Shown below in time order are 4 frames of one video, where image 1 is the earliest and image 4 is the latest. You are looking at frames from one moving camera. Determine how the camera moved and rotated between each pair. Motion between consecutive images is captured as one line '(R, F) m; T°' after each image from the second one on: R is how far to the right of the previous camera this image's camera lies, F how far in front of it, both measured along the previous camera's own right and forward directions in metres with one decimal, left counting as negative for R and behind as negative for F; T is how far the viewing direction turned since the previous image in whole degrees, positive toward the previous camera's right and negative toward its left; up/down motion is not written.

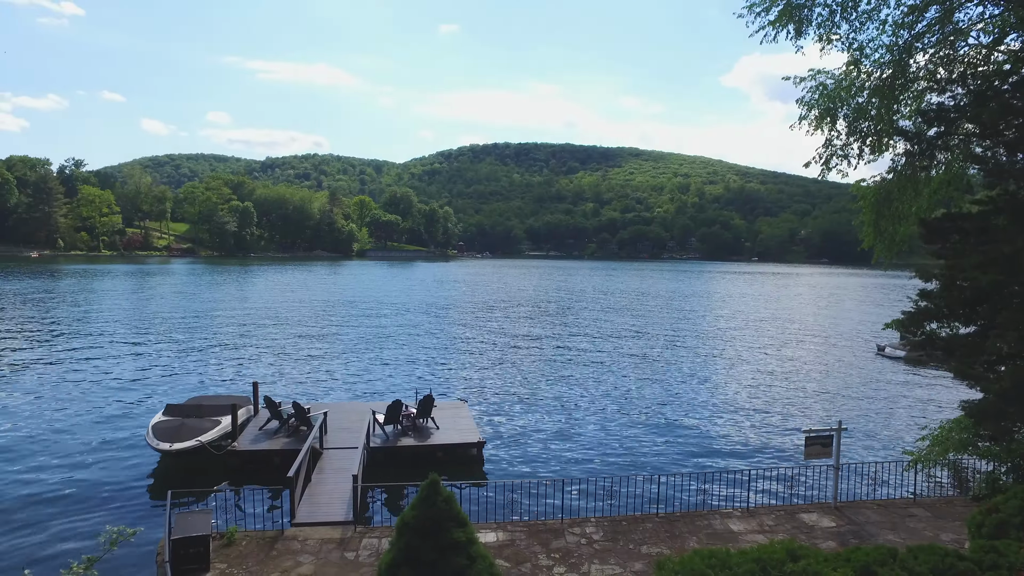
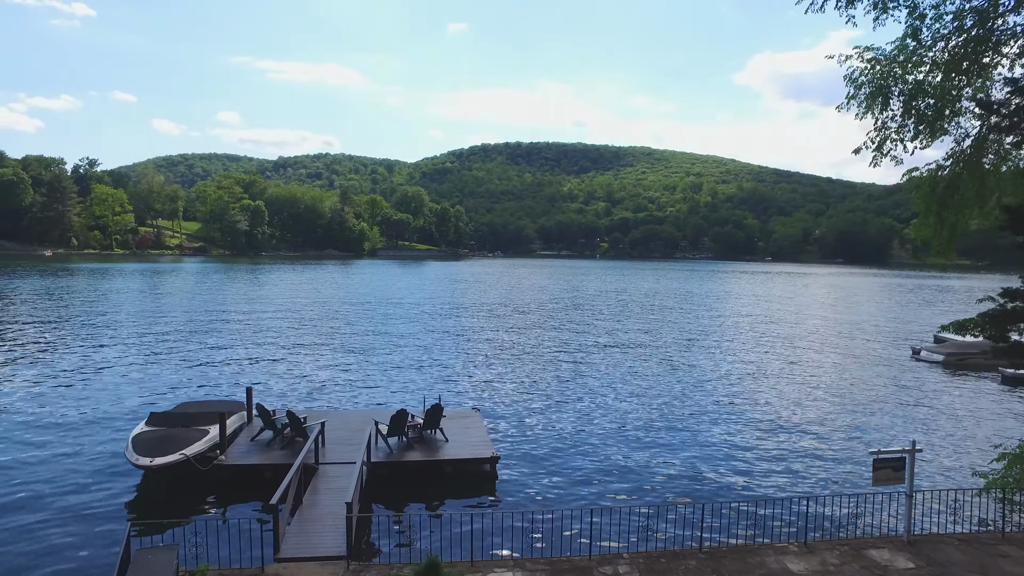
(0.0, +0.4) m; -1°
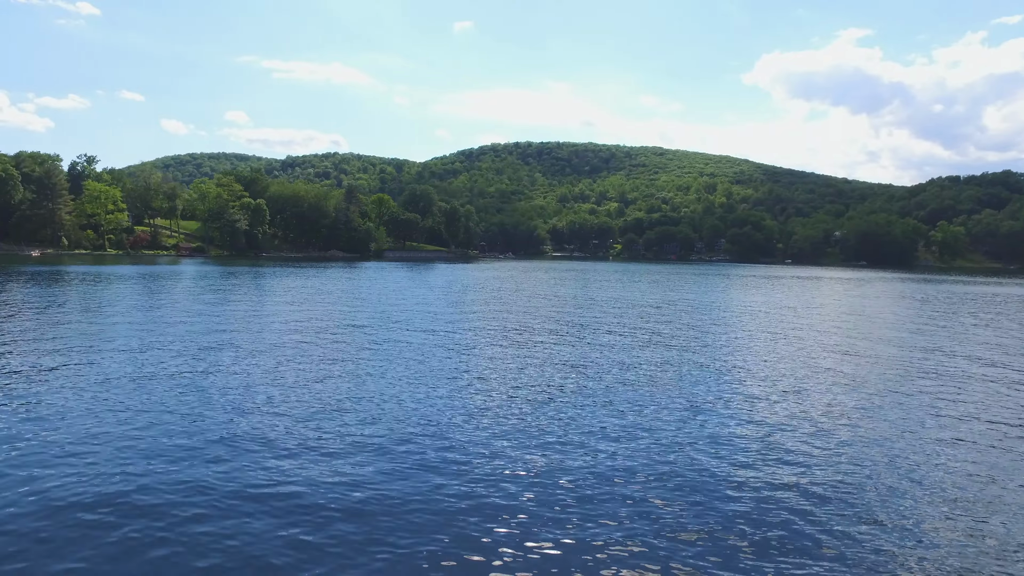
(-0.5, +3.8) m; -1°
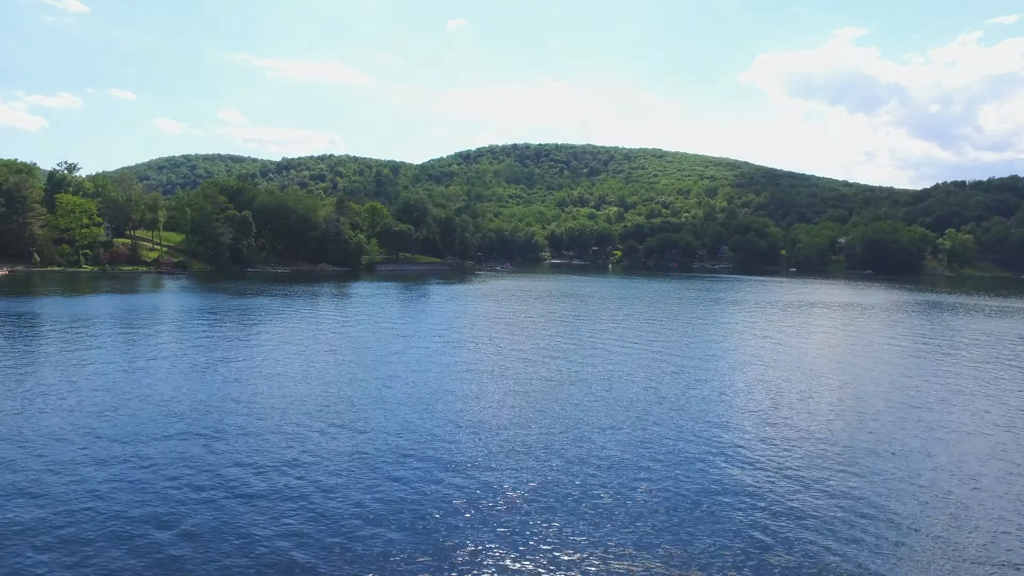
(-0.1, +3.3) m; 0°
